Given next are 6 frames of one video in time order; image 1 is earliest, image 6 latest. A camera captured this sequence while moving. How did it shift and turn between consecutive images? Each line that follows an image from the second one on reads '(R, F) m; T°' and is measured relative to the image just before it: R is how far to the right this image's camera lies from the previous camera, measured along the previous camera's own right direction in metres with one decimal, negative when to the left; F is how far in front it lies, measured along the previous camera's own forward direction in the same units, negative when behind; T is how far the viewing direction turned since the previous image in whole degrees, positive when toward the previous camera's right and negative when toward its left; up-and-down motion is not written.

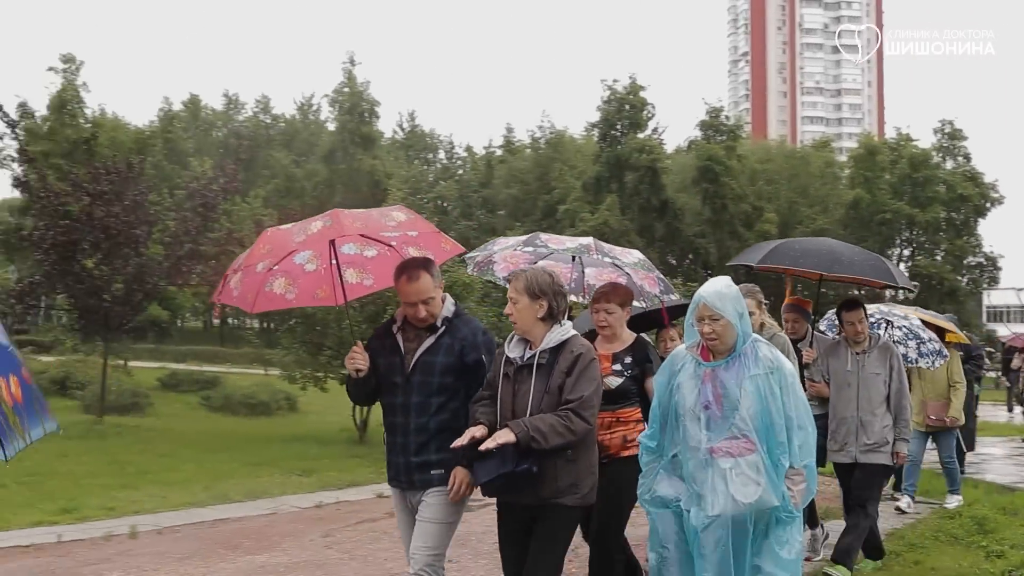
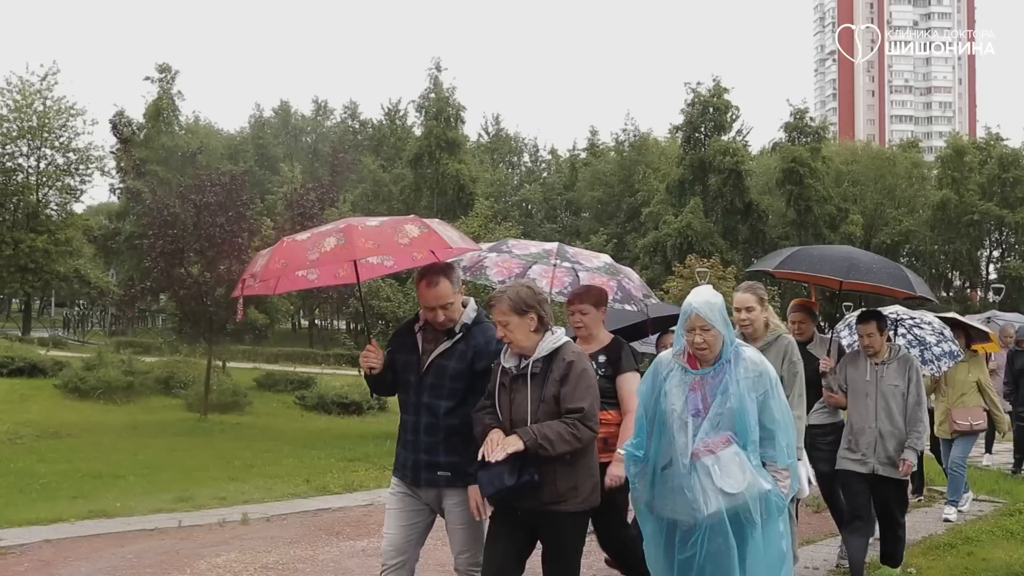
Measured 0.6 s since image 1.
(0.0, -0.5) m; -5°
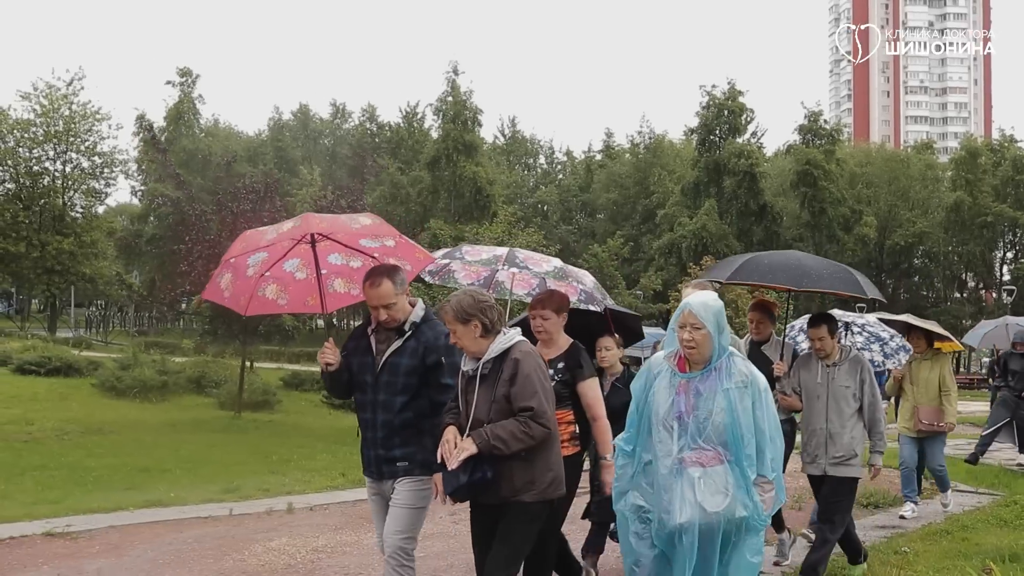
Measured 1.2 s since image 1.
(-0.1, -0.6) m; -1°
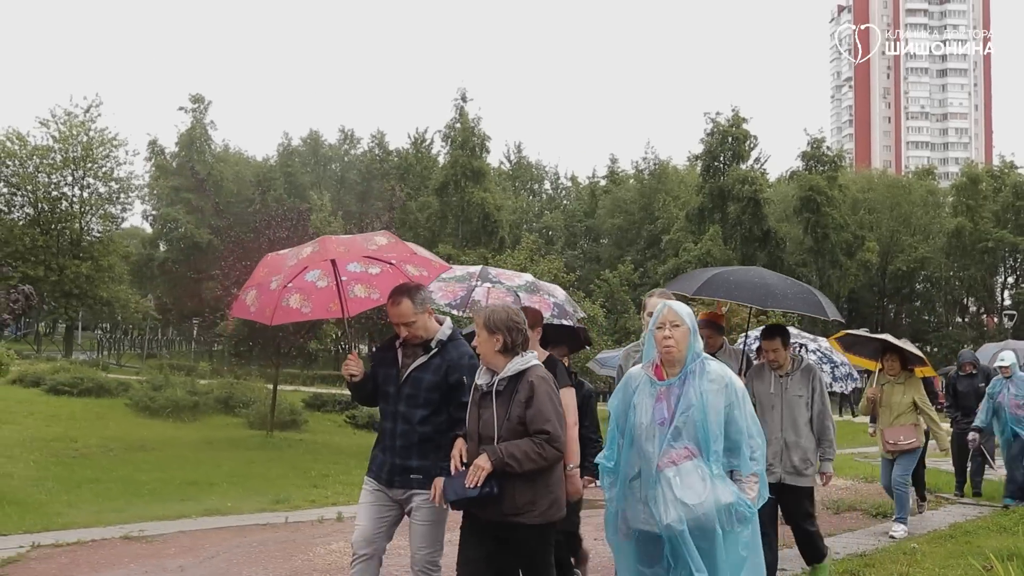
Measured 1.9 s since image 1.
(-0.3, -0.7) m; 0°
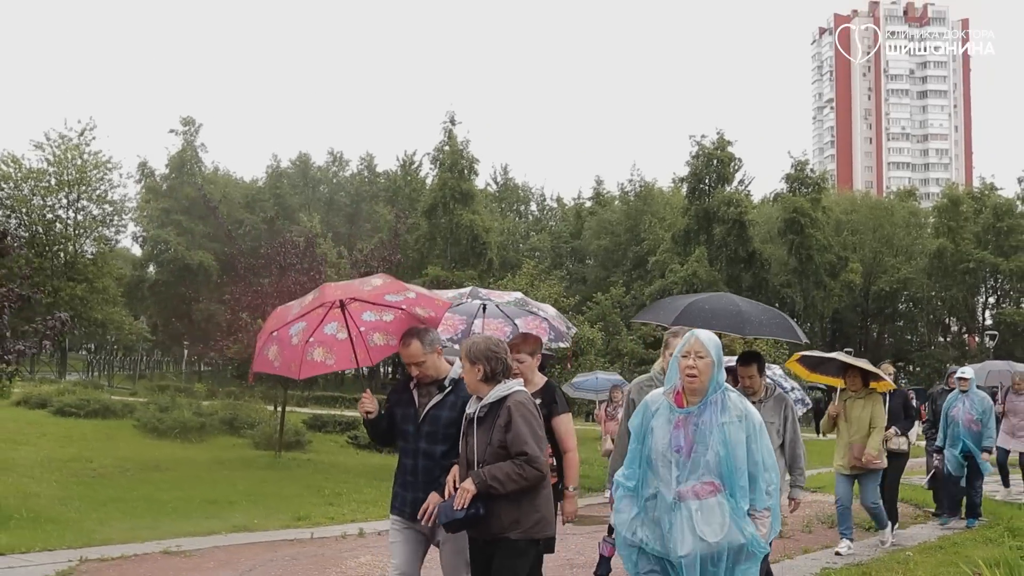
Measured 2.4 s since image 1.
(-0.3, -0.6) m; +1°
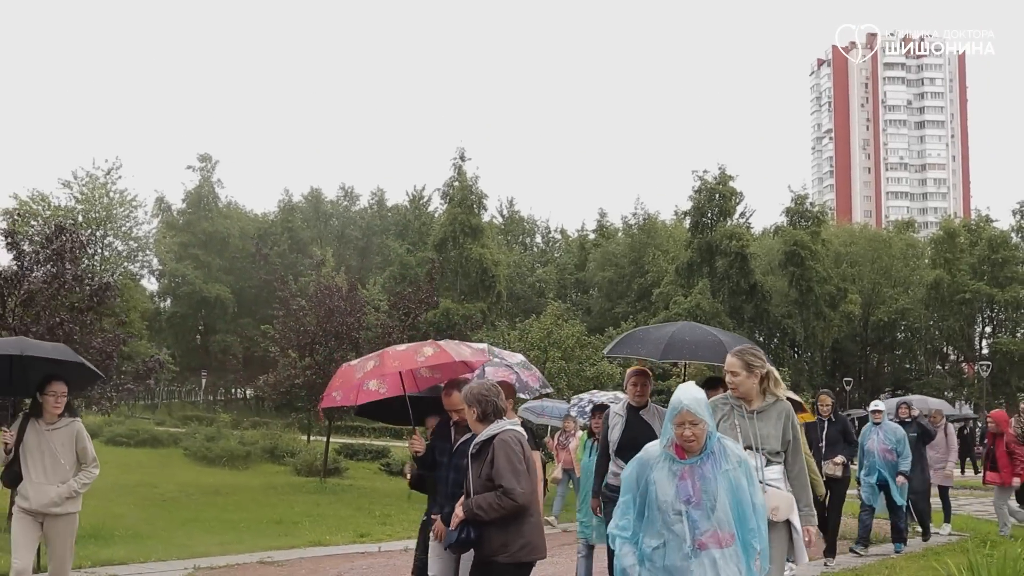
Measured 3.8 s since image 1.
(-0.4, -1.6) m; 0°
